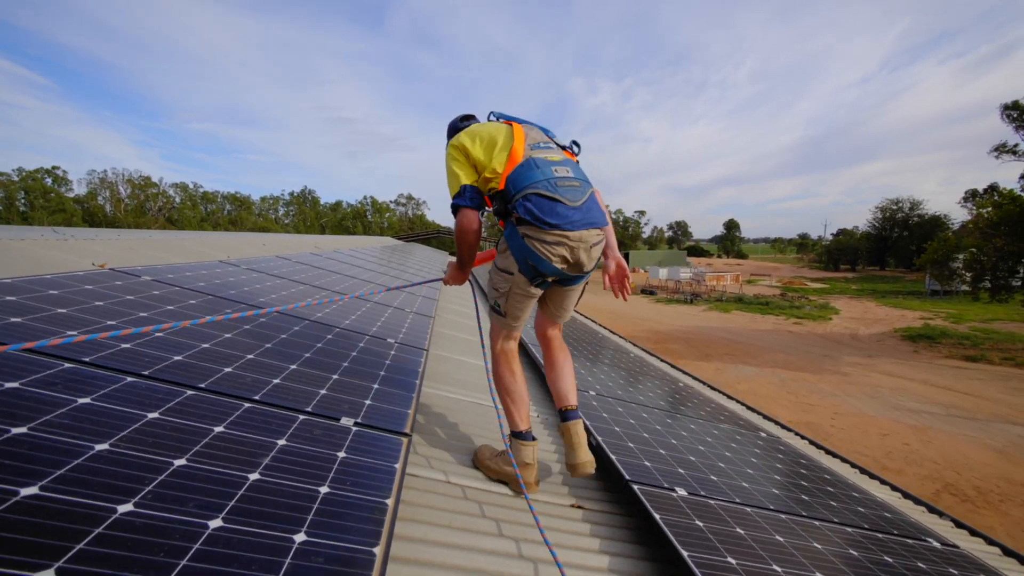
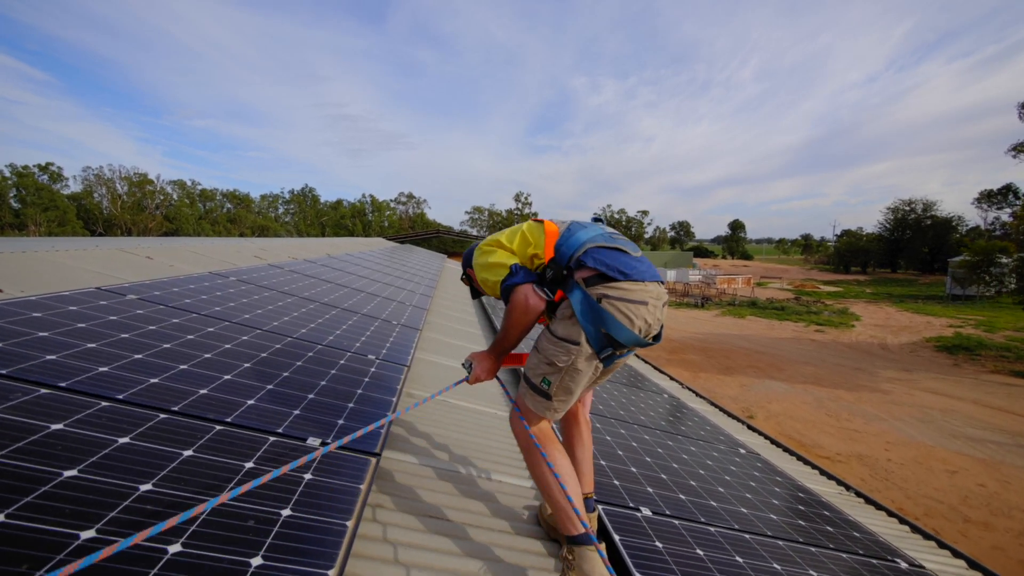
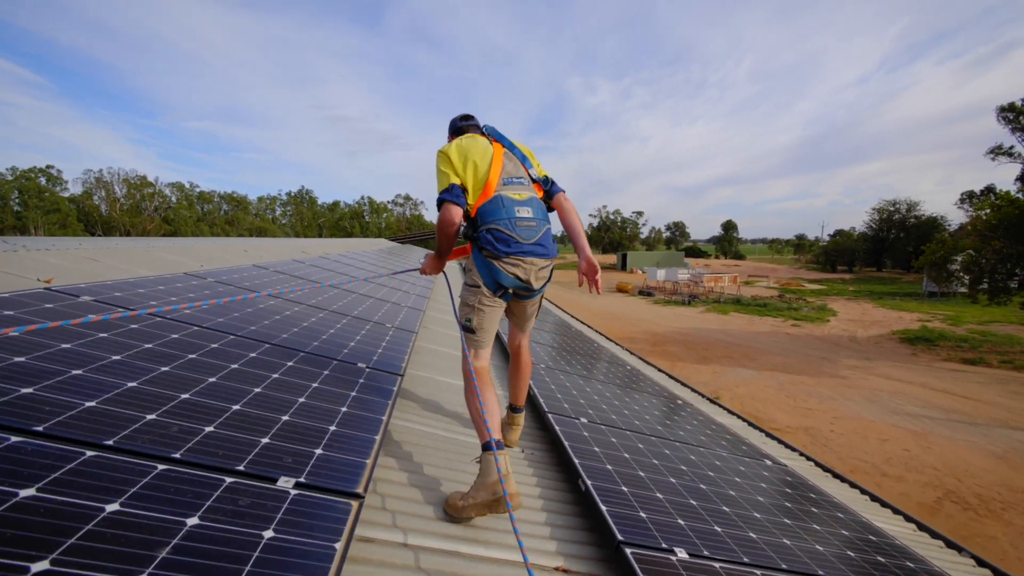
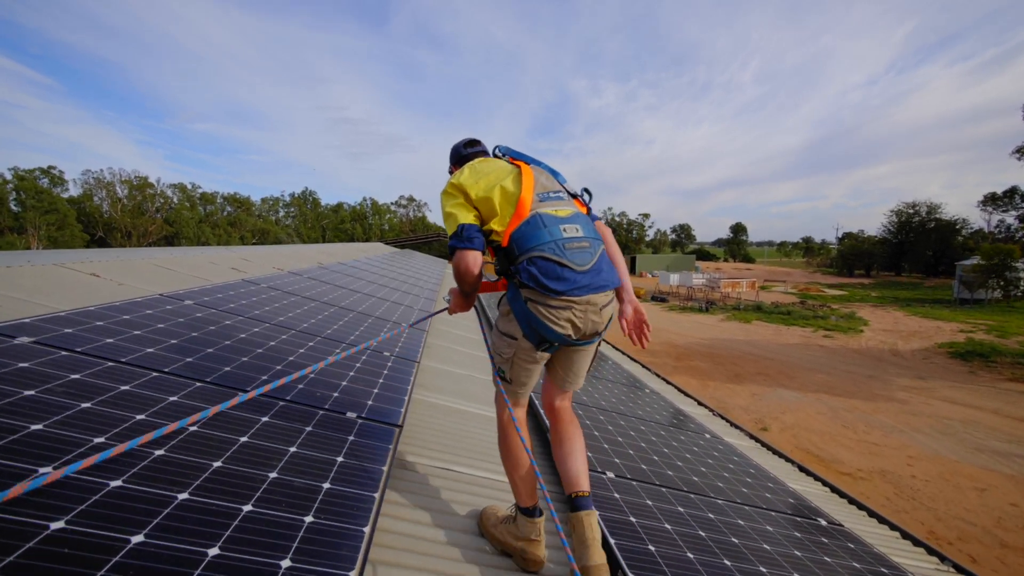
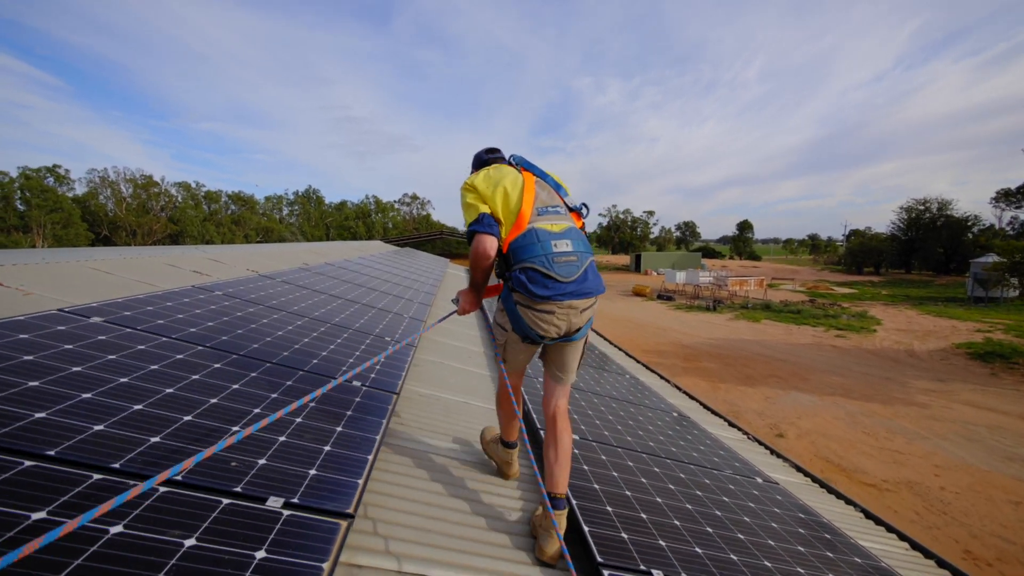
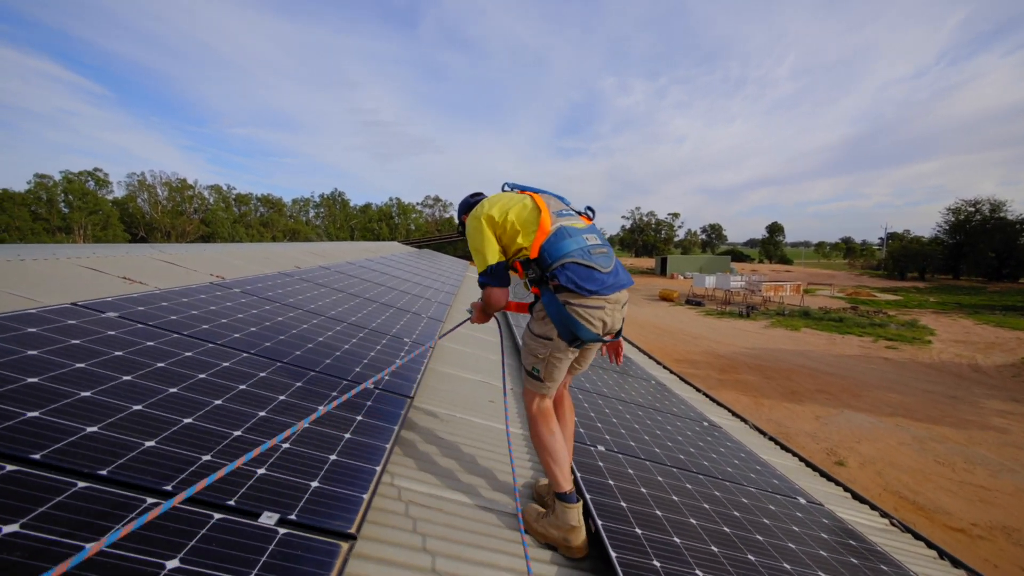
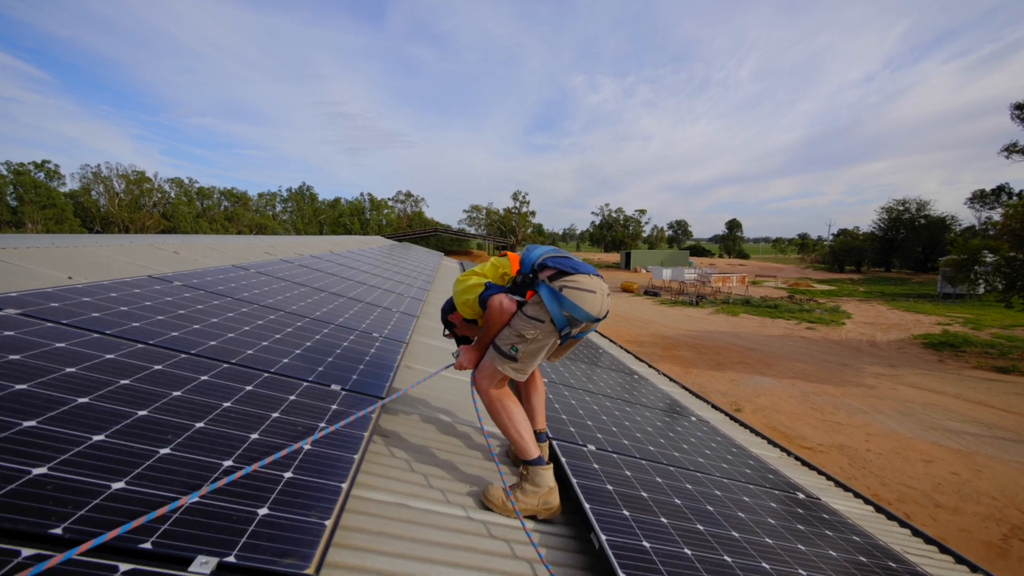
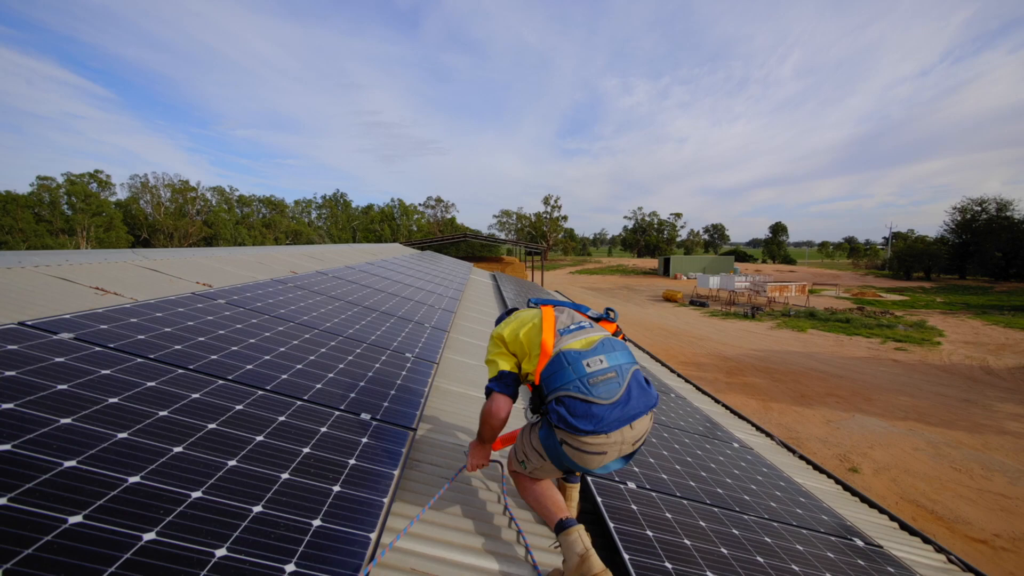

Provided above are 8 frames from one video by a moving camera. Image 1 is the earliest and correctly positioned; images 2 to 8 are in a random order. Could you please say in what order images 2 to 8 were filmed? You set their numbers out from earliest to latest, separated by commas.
3, 7, 2, 4, 5, 6, 8
